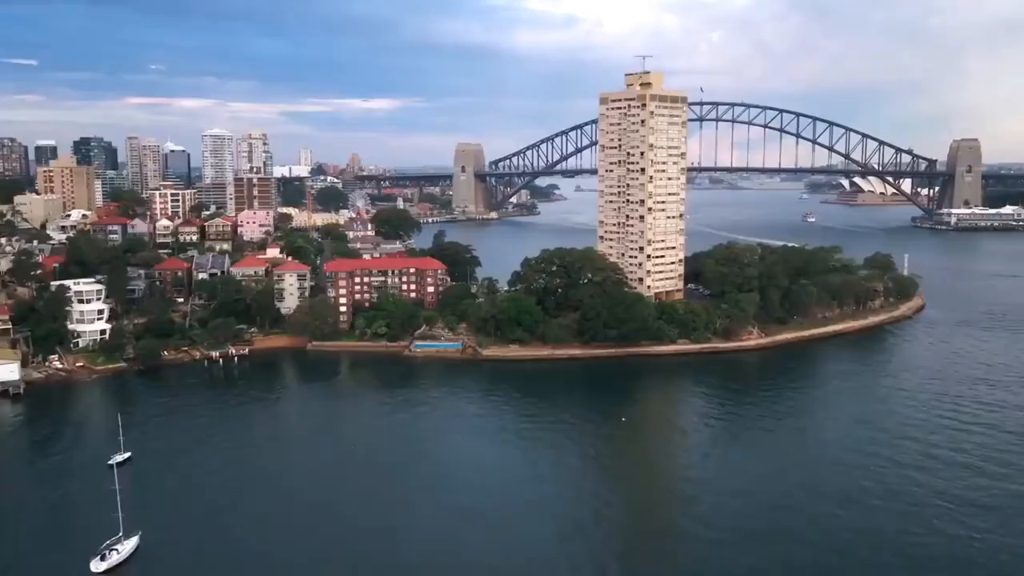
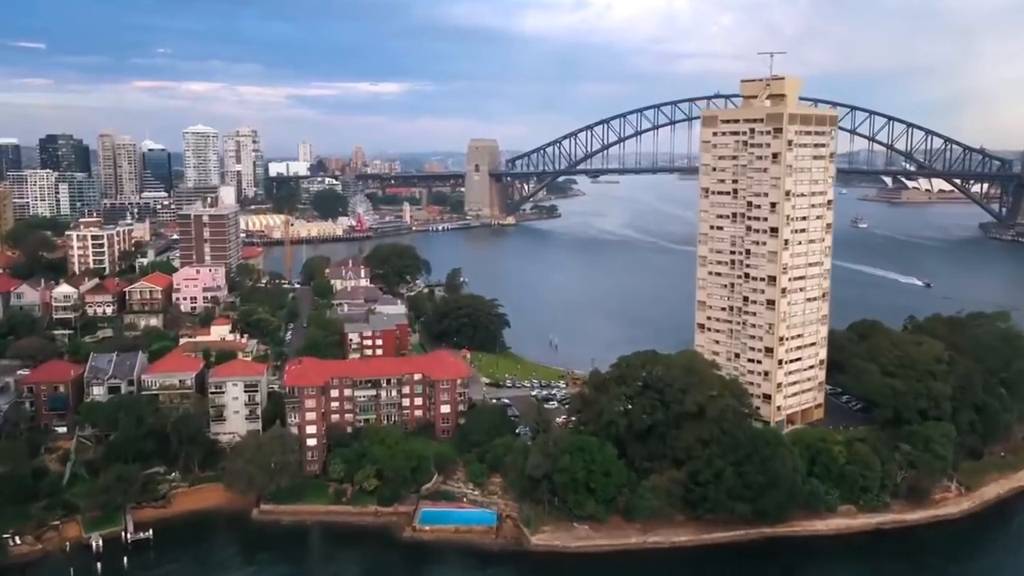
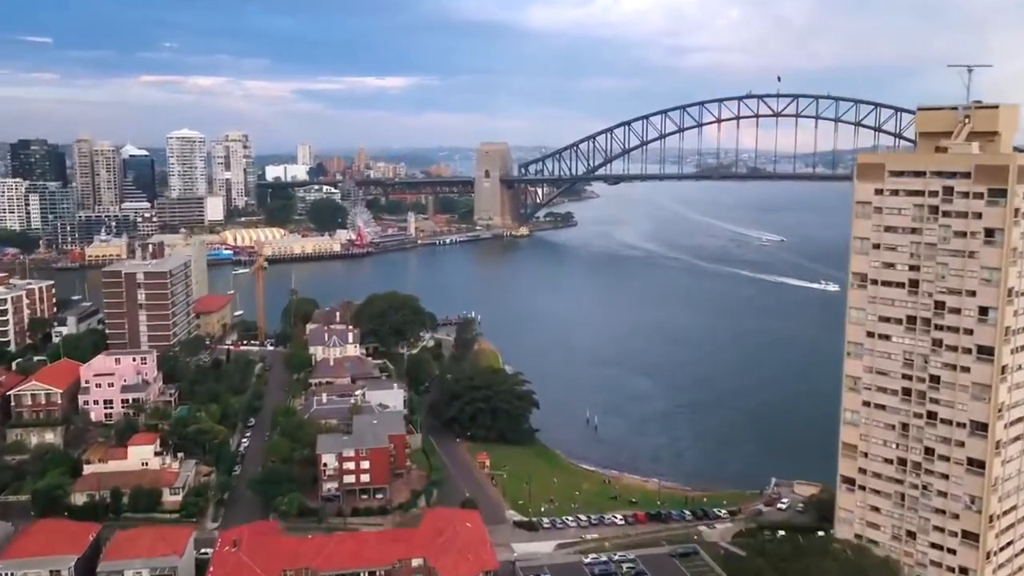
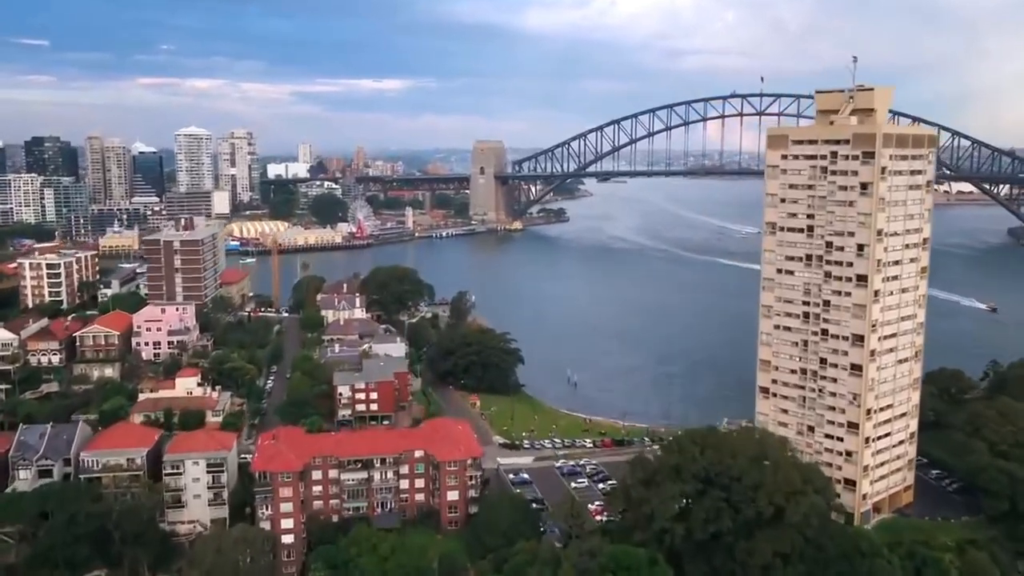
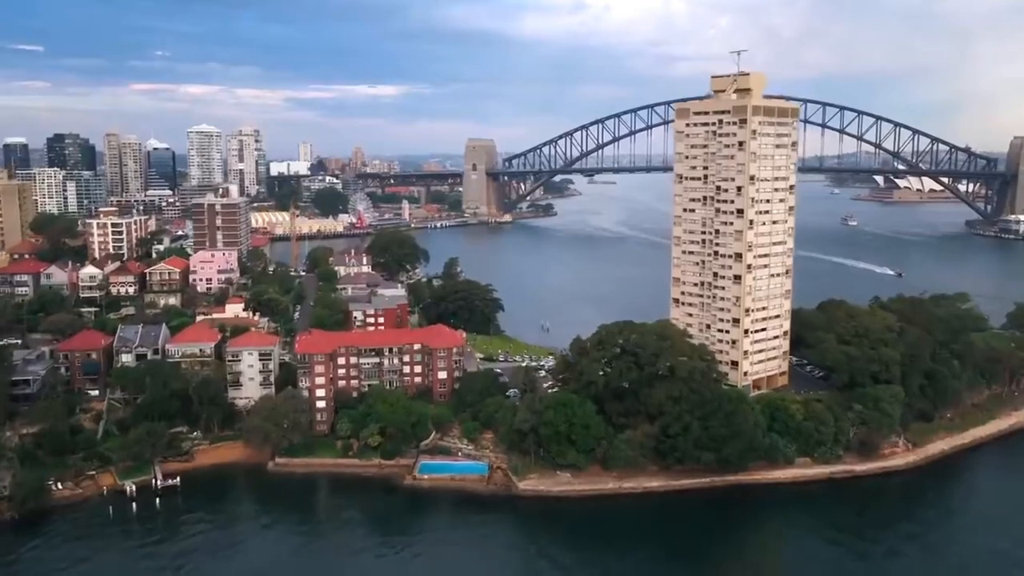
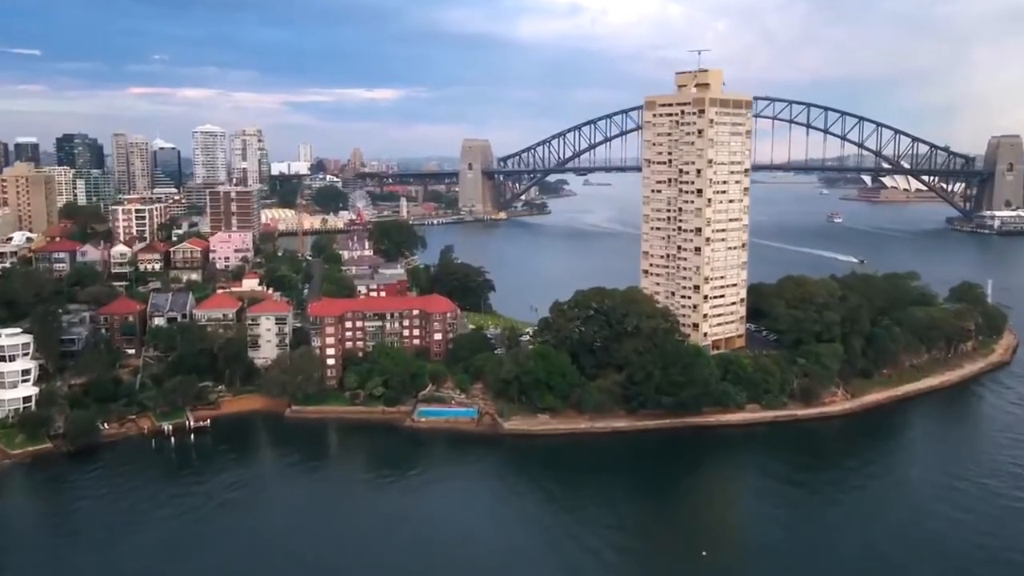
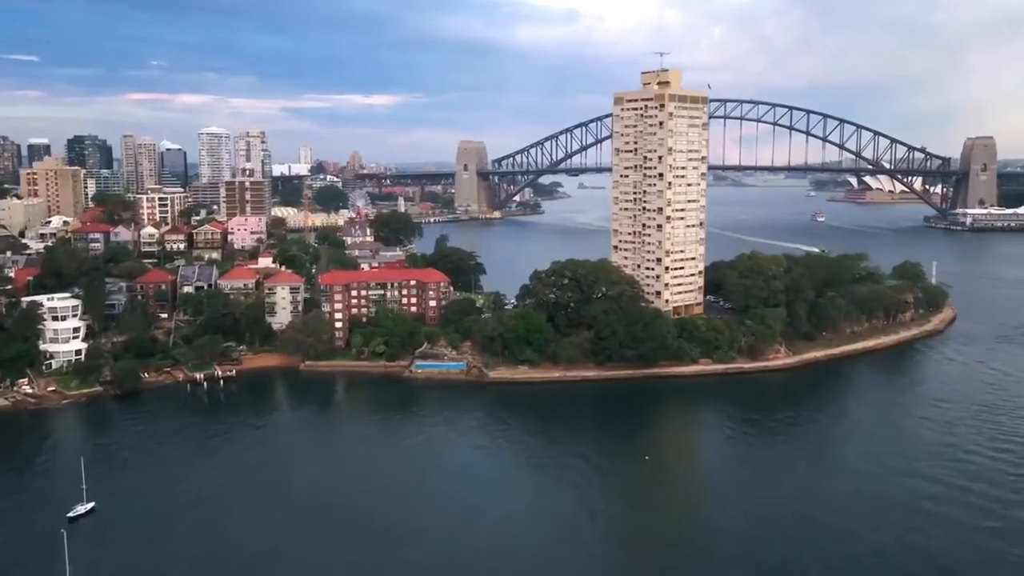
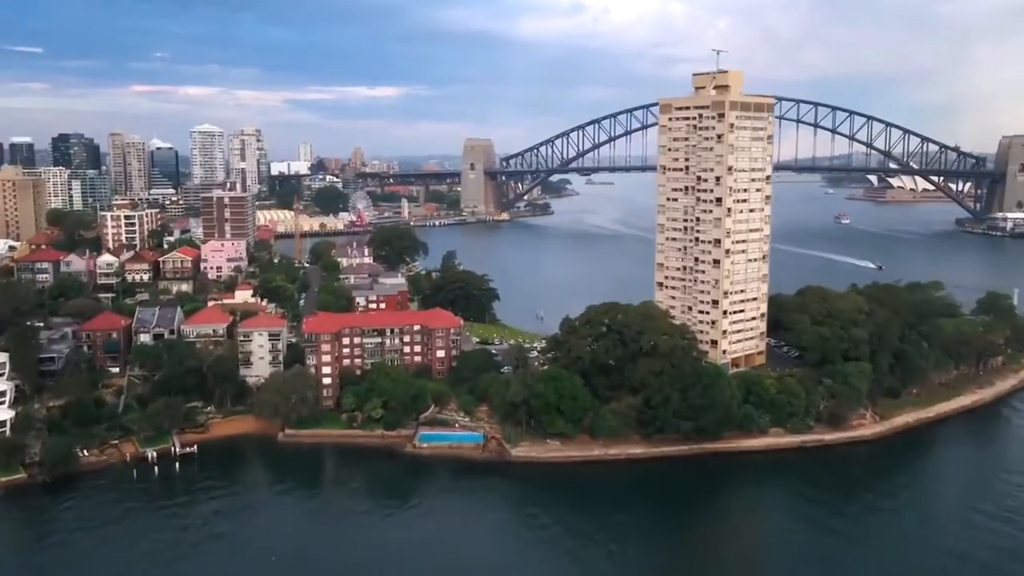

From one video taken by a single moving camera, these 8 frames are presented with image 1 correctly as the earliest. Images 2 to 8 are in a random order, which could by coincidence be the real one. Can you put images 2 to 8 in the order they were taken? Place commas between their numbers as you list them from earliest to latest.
7, 6, 8, 5, 2, 4, 3
